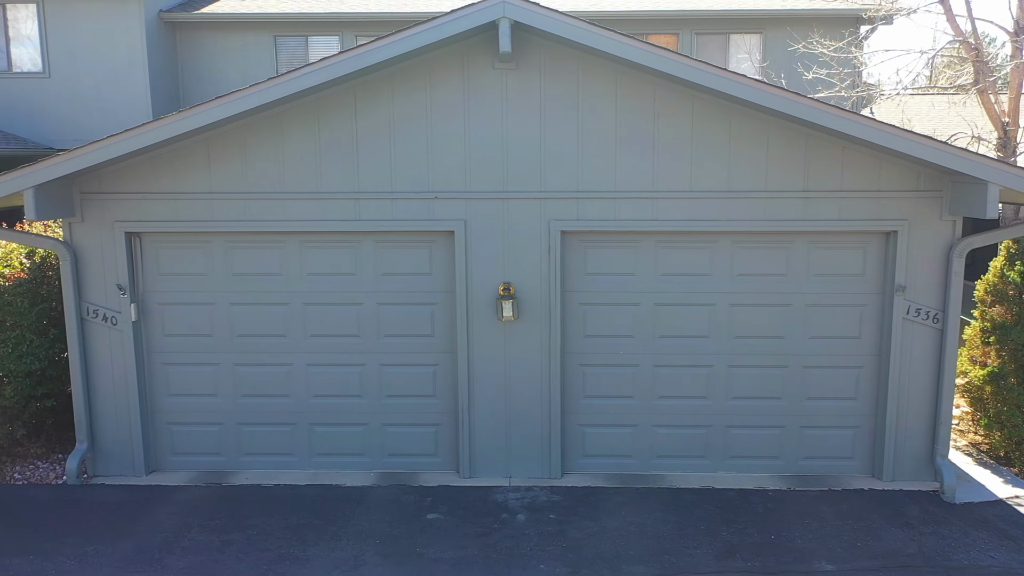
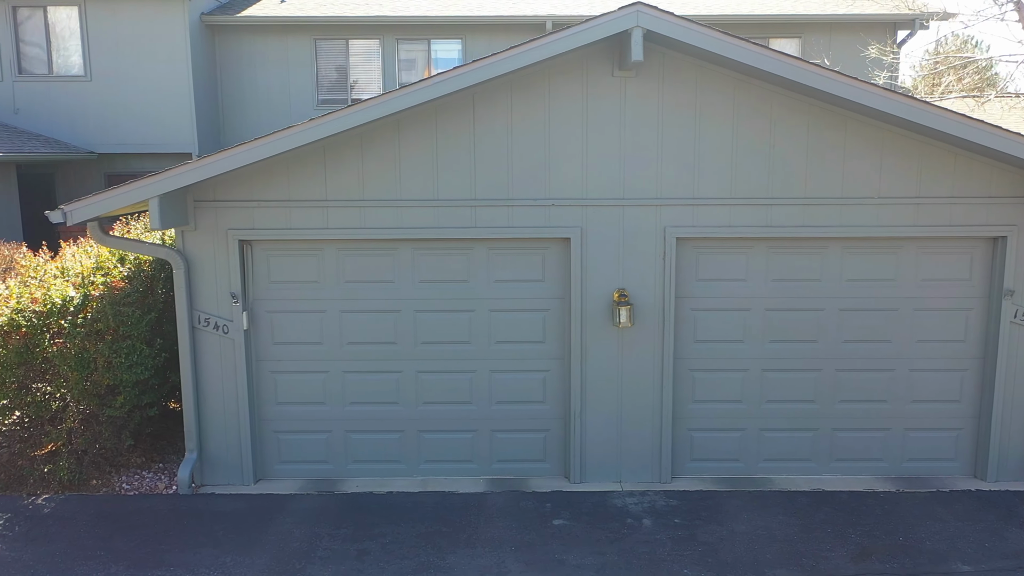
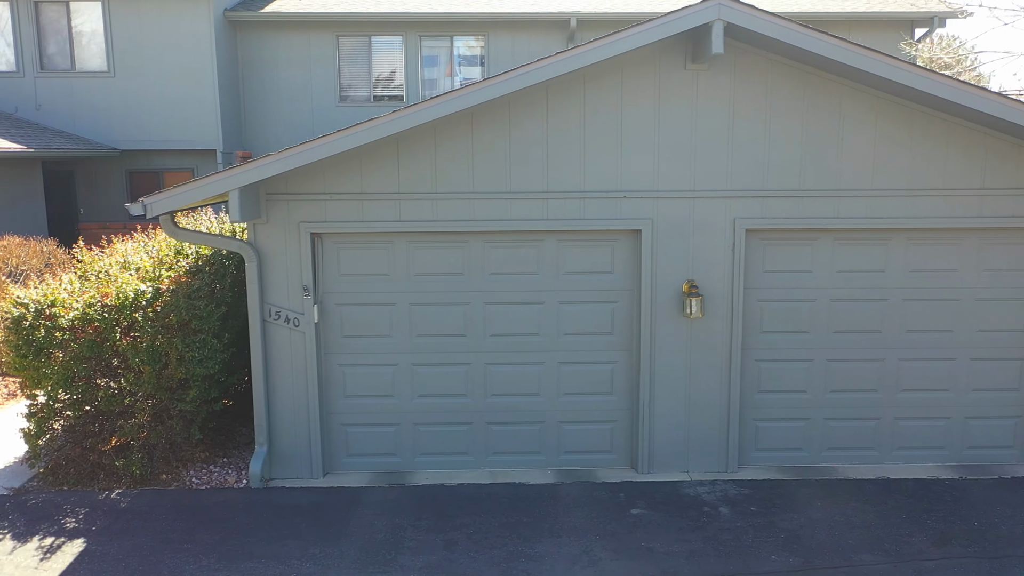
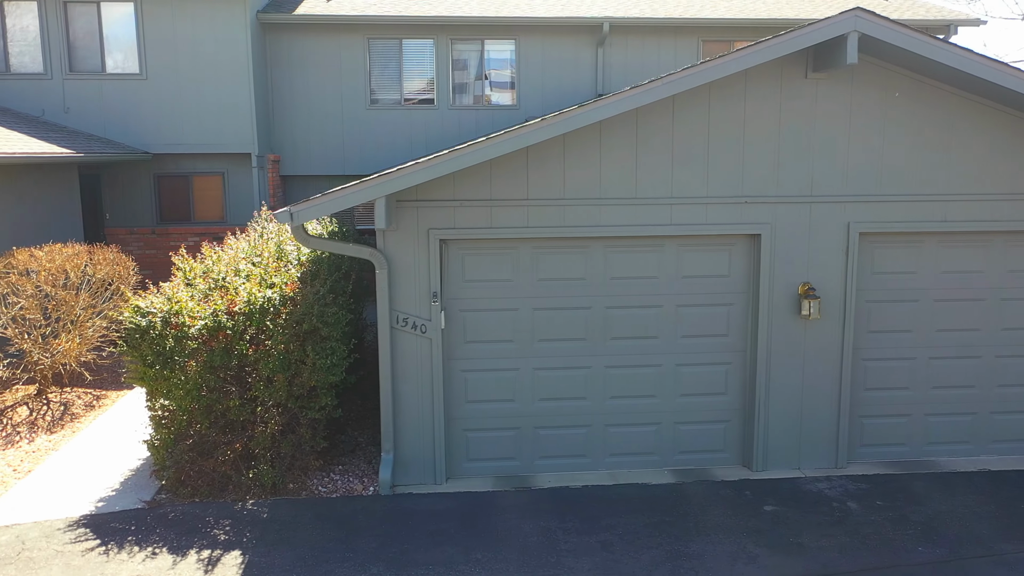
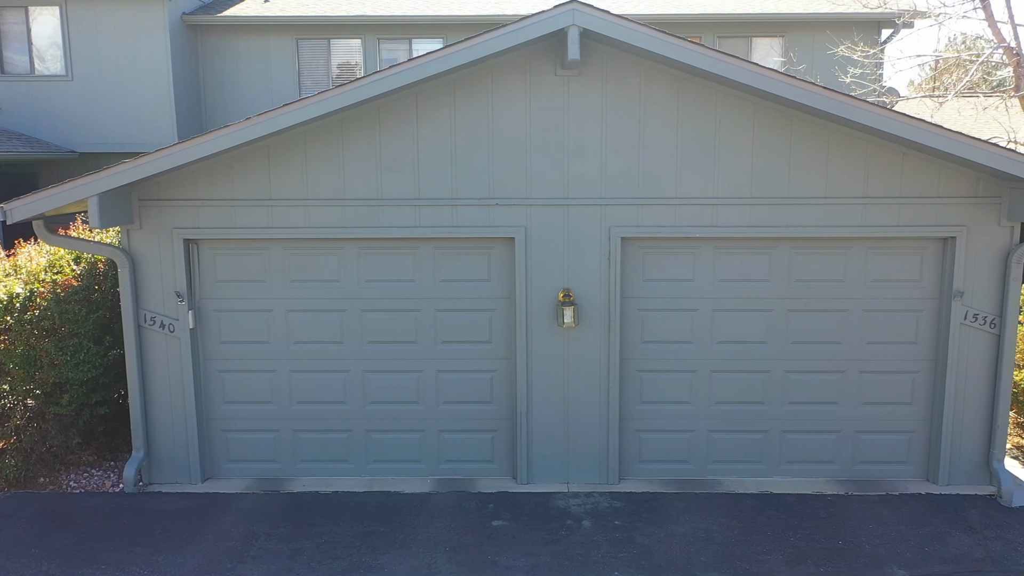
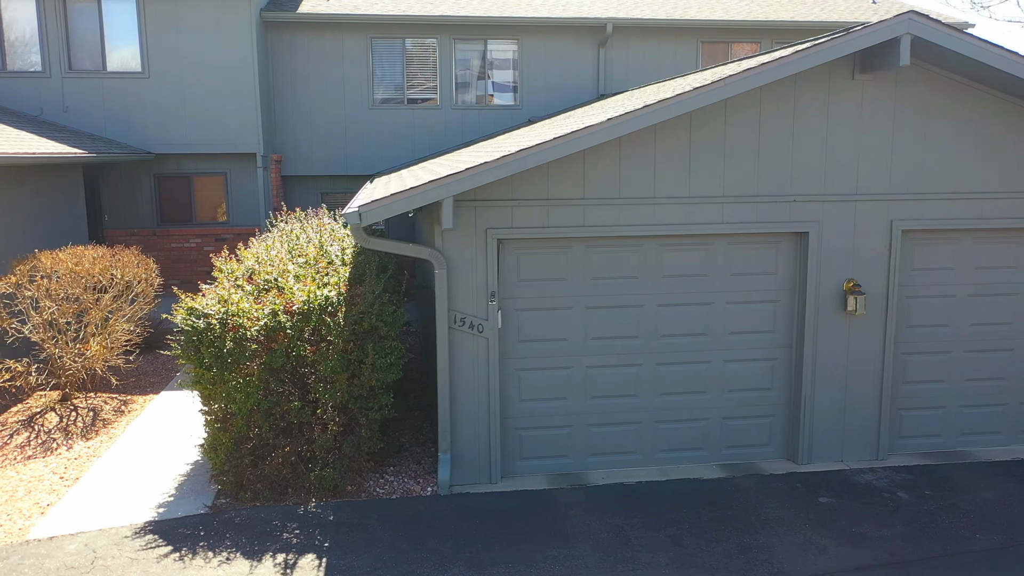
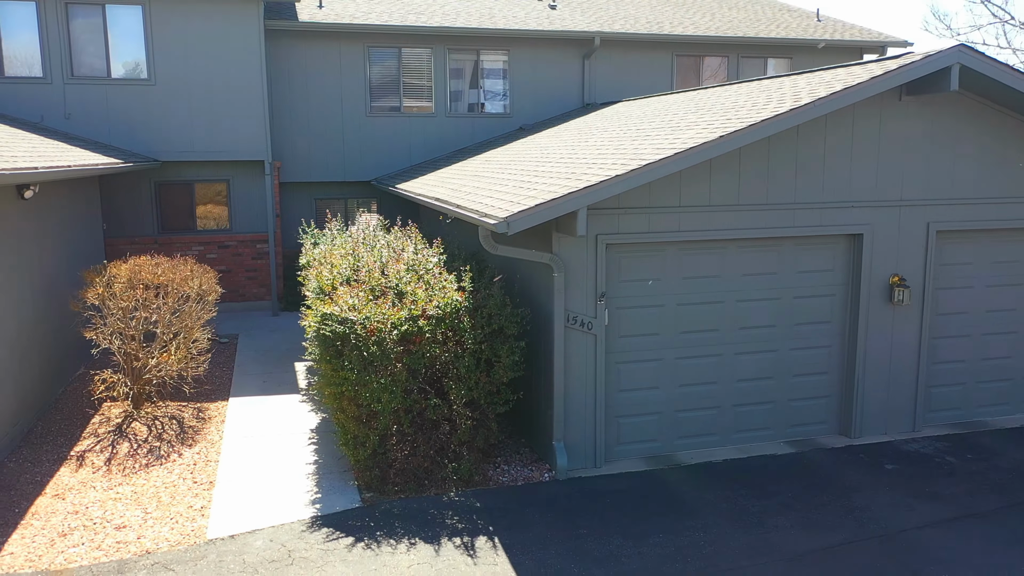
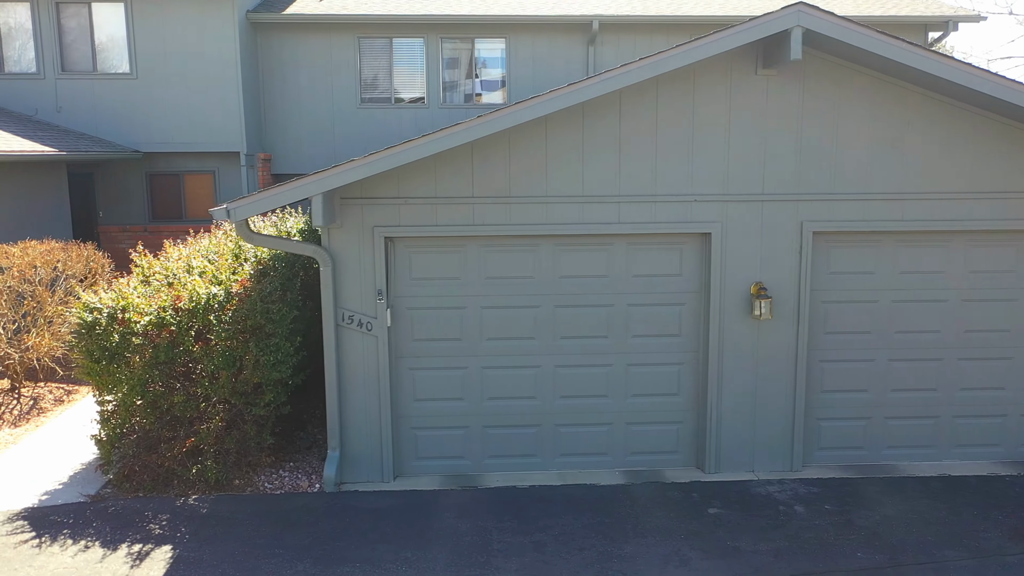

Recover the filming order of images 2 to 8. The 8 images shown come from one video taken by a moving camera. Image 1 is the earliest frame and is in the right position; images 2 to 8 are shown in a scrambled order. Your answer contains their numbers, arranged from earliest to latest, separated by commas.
5, 2, 3, 8, 4, 6, 7
